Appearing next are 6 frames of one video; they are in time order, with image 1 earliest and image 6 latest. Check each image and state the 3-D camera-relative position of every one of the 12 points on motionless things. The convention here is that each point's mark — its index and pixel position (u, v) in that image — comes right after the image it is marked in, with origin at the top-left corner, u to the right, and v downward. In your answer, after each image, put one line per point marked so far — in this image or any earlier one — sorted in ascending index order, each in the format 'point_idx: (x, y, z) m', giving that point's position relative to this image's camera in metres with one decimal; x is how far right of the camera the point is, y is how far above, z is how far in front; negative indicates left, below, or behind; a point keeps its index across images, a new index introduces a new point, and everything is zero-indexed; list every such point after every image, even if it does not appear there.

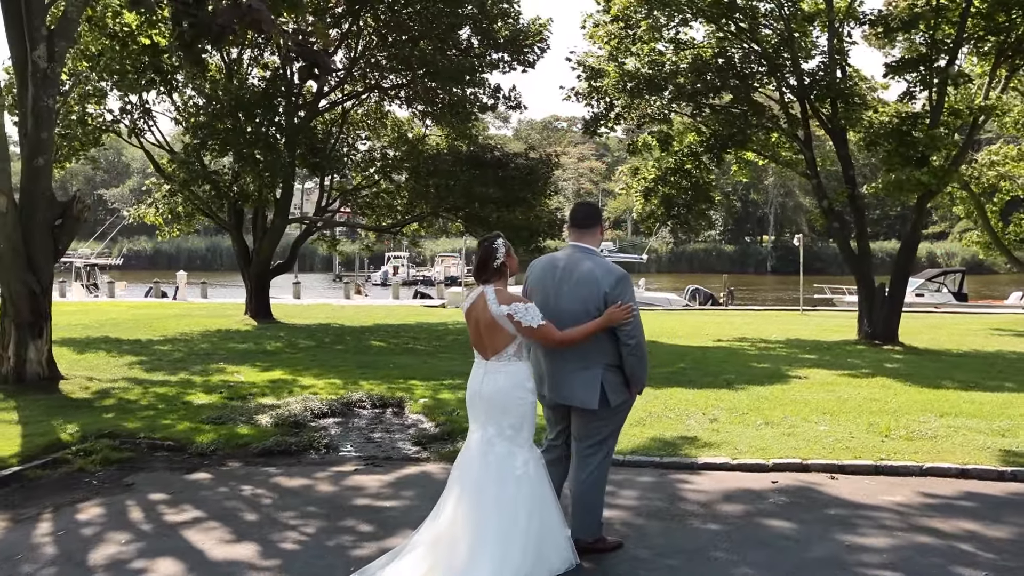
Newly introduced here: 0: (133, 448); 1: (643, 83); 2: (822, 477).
0: (-3.3, -1.4, +8.0) m
1: (+2.8, +4.3, +19.1) m
2: (+2.4, -1.5, +7.1) m
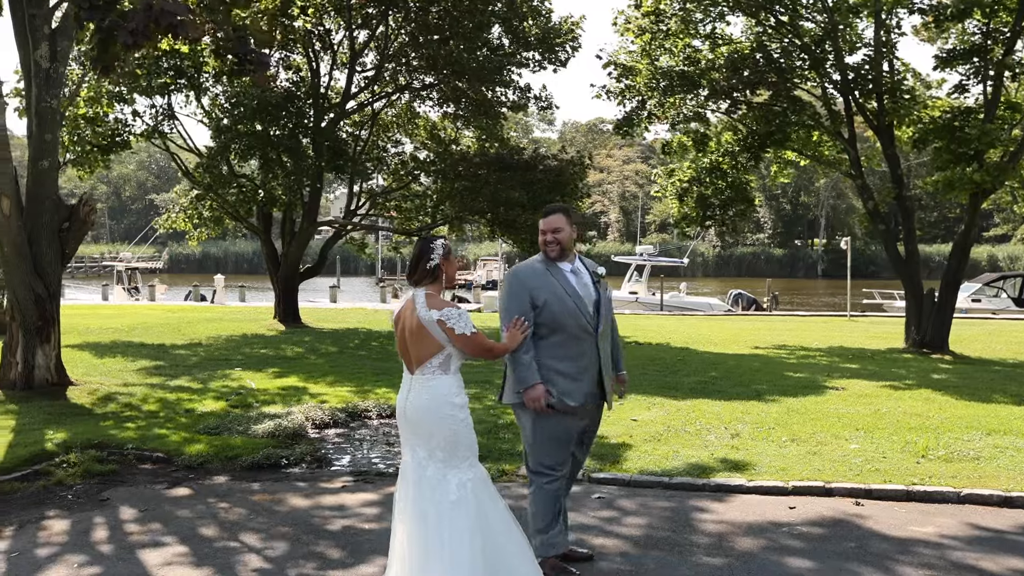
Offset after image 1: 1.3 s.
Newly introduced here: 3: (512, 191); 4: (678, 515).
0: (-3.3, -1.5, +7.7) m
1: (+3.4, +4.2, +18.5) m
2: (+2.4, -1.5, +6.5) m
3: (0.0, +2.0, +18.8) m
4: (+1.1, -1.6, +6.3) m
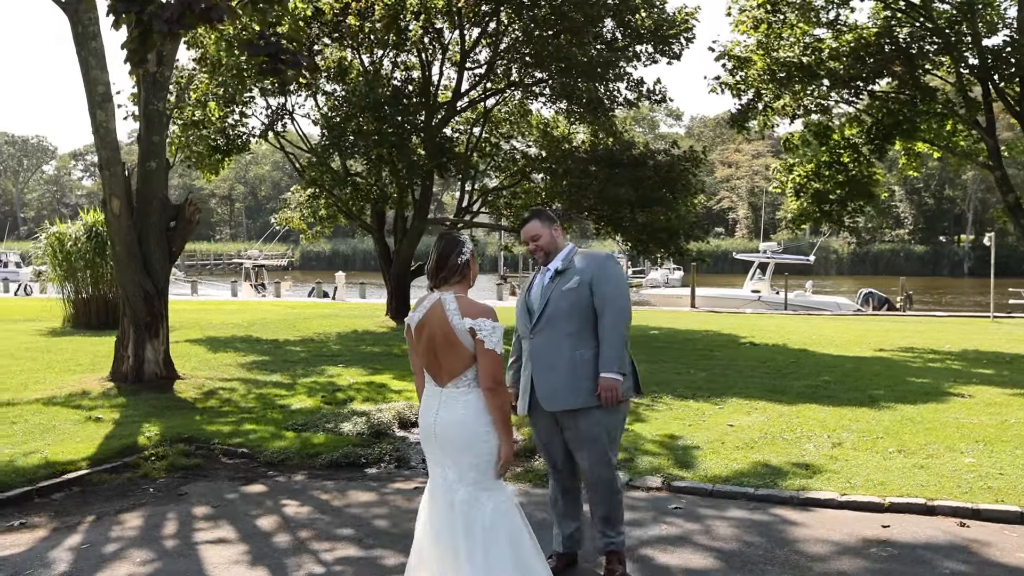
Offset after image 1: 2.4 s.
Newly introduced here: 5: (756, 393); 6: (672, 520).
0: (-2.7, -1.4, +7.8) m
1: (+5.5, +4.3, +17.6) m
2: (+2.9, -1.5, +5.8) m
3: (+2.2, +2.1, +18.4) m
4: (+1.6, -1.6, +5.8) m
5: (+3.1, -1.3, +11.4) m
6: (+1.1, -1.5, +6.0) m
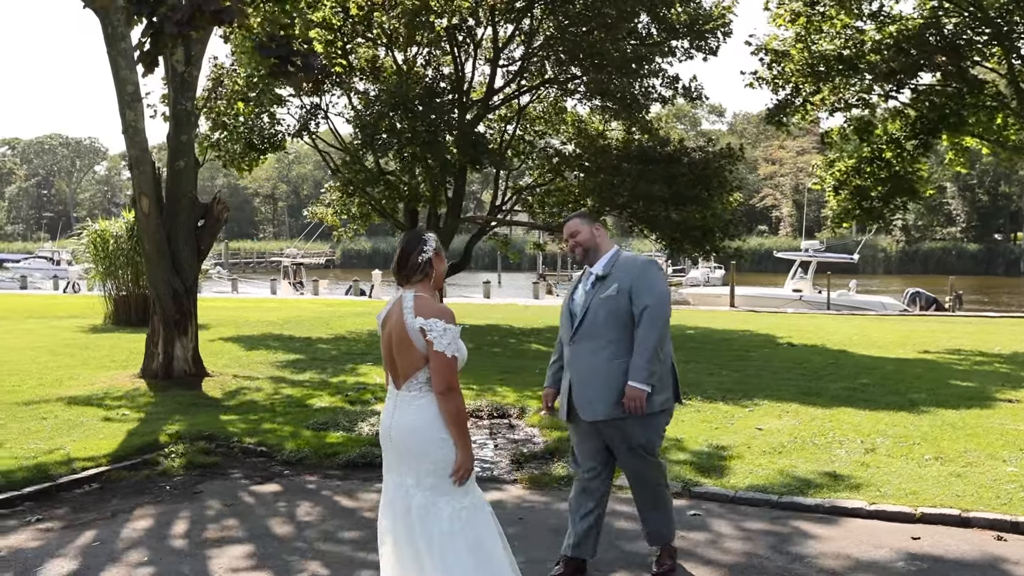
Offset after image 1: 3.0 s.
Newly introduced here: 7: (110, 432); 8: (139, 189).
0: (-2.5, -1.4, +7.8) m
1: (+6.1, +4.3, +17.2) m
2: (+2.9, -1.5, +5.6) m
3: (+2.9, +2.1, +18.1) m
4: (+1.7, -1.6, +5.6) m
5: (+3.4, -1.3, +11.1) m
6: (+1.2, -1.5, +5.8) m
7: (-3.7, -1.3, +8.3) m
8: (-4.4, +1.2, +10.6) m
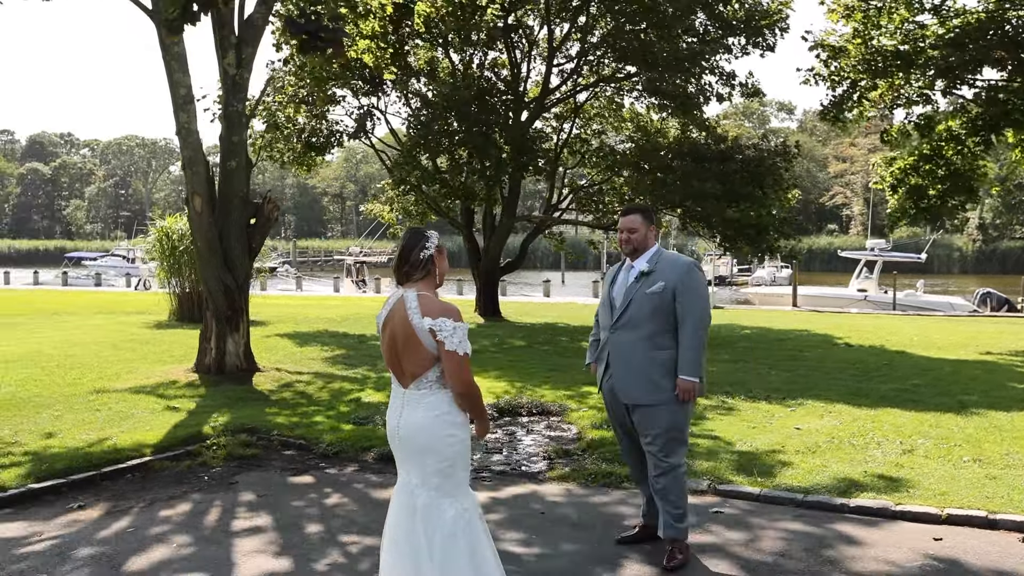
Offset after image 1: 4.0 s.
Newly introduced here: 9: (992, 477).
0: (-2.2, -1.4, +8.0) m
1: (+7.1, +4.3, +16.8) m
2: (+3.0, -1.5, +5.4) m
3: (+3.9, +2.1, +17.9) m
4: (+1.8, -1.5, +5.5) m
5: (+3.9, -1.3, +10.9) m
6: (+1.3, -1.5, +5.8) m
7: (-3.4, -1.3, +8.6) m
8: (-3.9, +1.2, +10.9) m
9: (+3.6, -1.4, +6.7) m
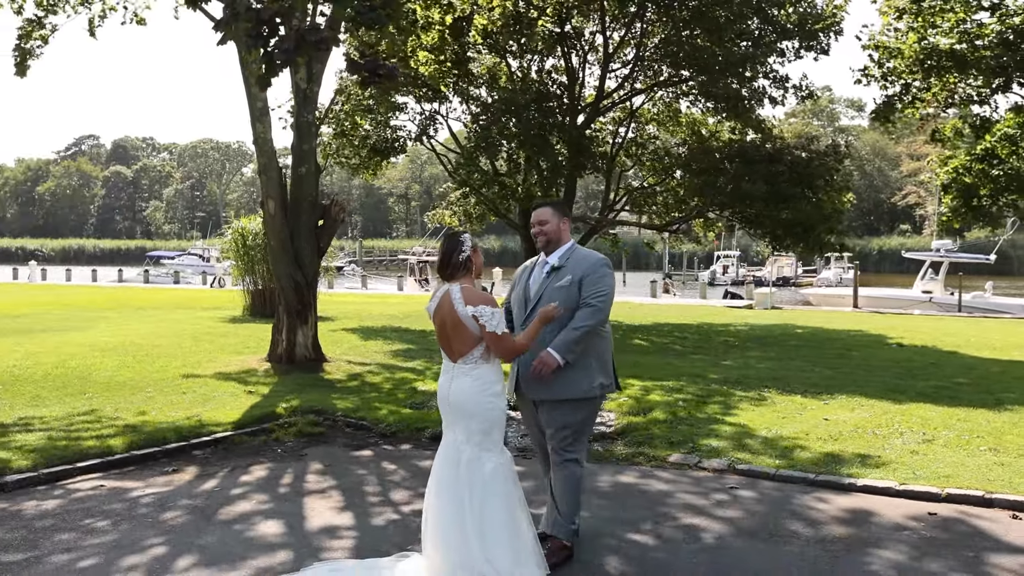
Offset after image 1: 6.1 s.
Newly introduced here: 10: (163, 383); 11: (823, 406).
0: (-1.8, -1.3, +8.9) m
1: (+8.1, +4.3, +17.0) m
2: (+3.3, -1.5, +5.9) m
3: (+5.0, +2.1, +18.4) m
4: (+2.0, -1.5, +6.1) m
5: (+4.5, -1.3, +11.3) m
6: (+1.5, -1.5, +6.4) m
7: (-2.9, -1.2, +9.6) m
8: (-3.2, +1.3, +11.9) m
9: (+3.9, -1.4, +7.1) m
10: (-4.3, -1.2, +11.0) m
11: (+3.4, -1.3, +10.0) m
